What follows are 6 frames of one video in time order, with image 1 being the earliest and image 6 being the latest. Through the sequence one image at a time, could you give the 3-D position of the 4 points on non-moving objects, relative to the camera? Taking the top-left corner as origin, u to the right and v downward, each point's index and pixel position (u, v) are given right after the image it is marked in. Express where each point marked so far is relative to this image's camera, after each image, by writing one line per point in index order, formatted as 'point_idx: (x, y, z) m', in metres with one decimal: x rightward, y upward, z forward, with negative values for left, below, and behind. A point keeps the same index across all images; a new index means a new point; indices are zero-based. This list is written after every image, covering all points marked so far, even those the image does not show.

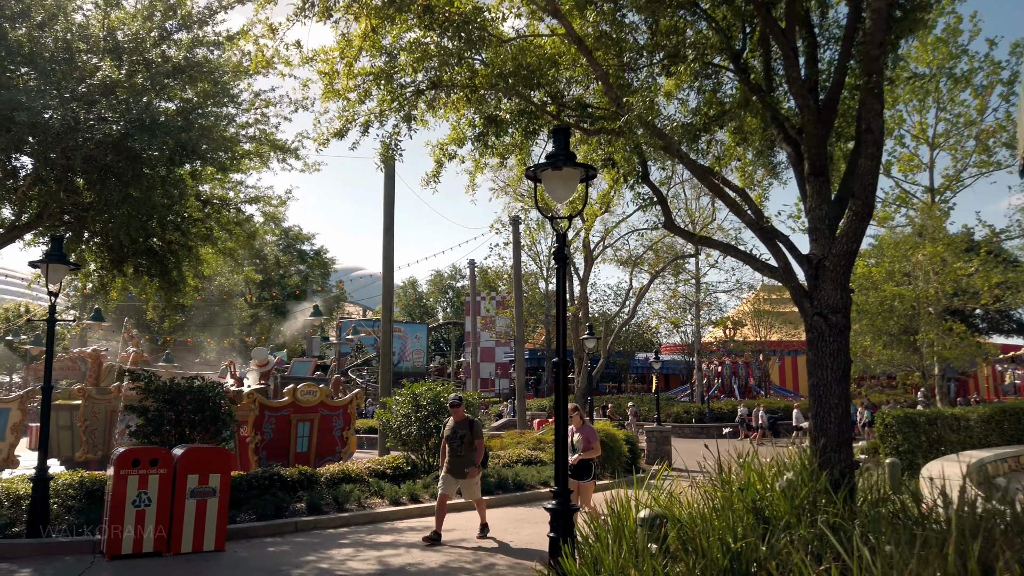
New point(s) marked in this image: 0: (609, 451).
0: (+2.3, -3.7, +17.1) m
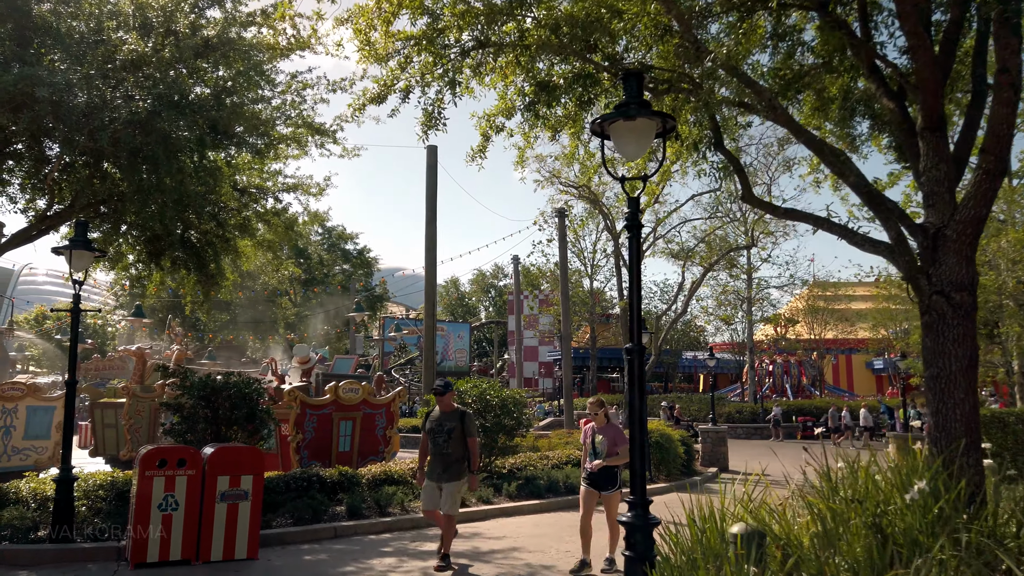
0: (+3.3, -3.6, +16.2) m
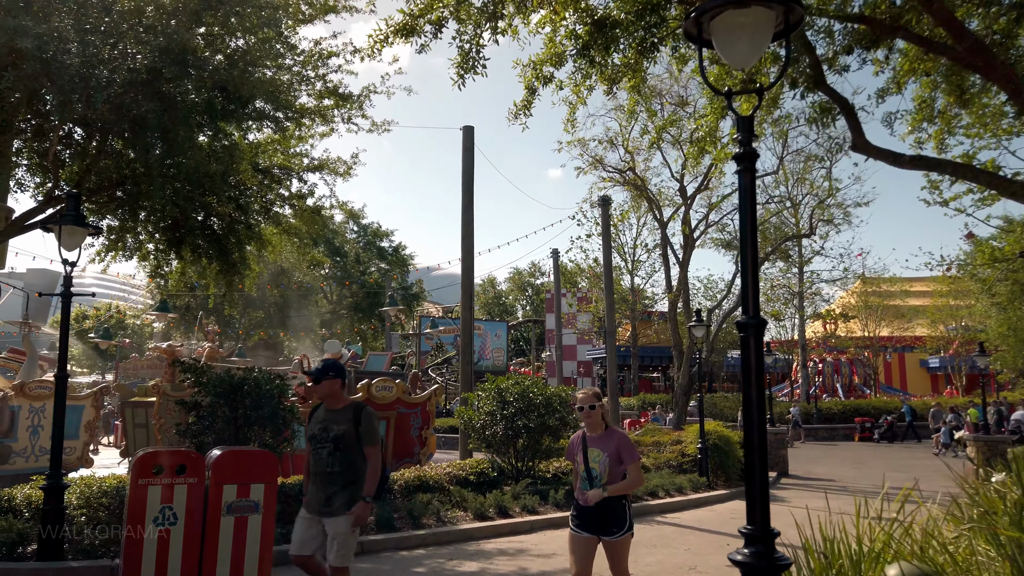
0: (+4.2, -3.3, +14.9) m
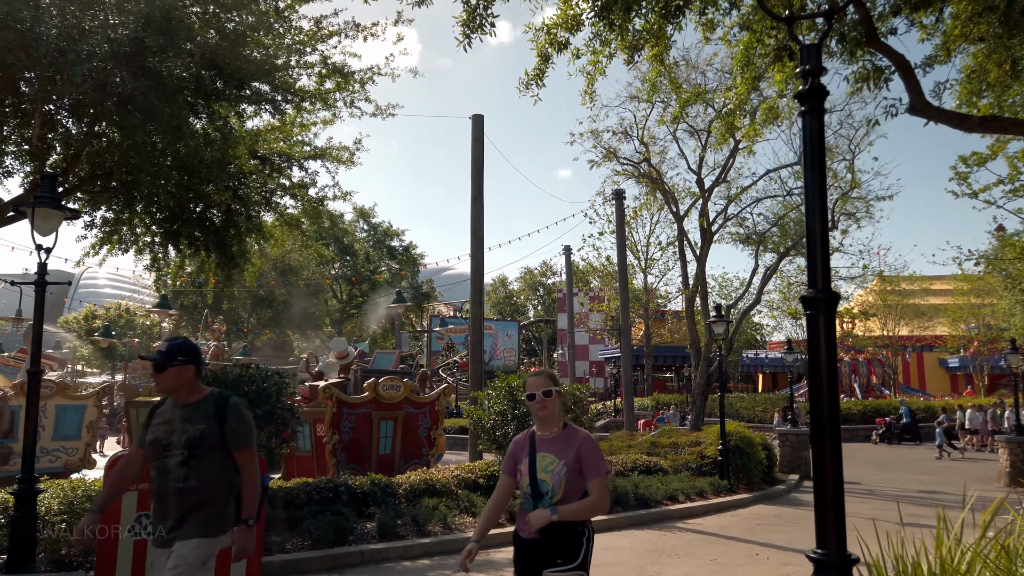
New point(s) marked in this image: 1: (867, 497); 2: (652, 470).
0: (+4.4, -3.2, +14.2) m
1: (+7.0, -4.1, +14.6) m
2: (+2.6, -3.4, +13.8) m
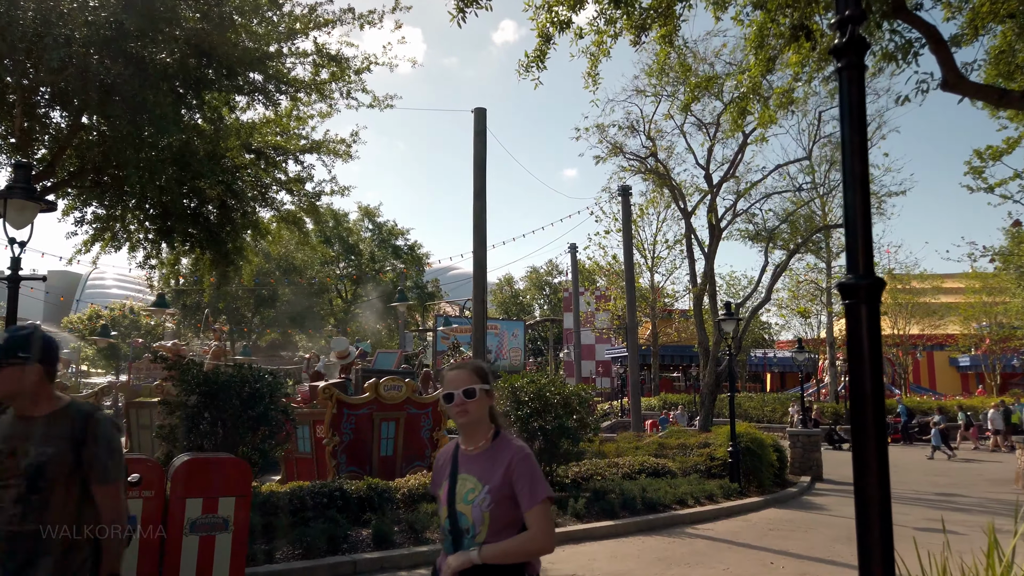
0: (+4.5, -3.2, +13.8) m
1: (+7.0, -4.0, +14.1) m
2: (+2.7, -3.3, +13.4) m
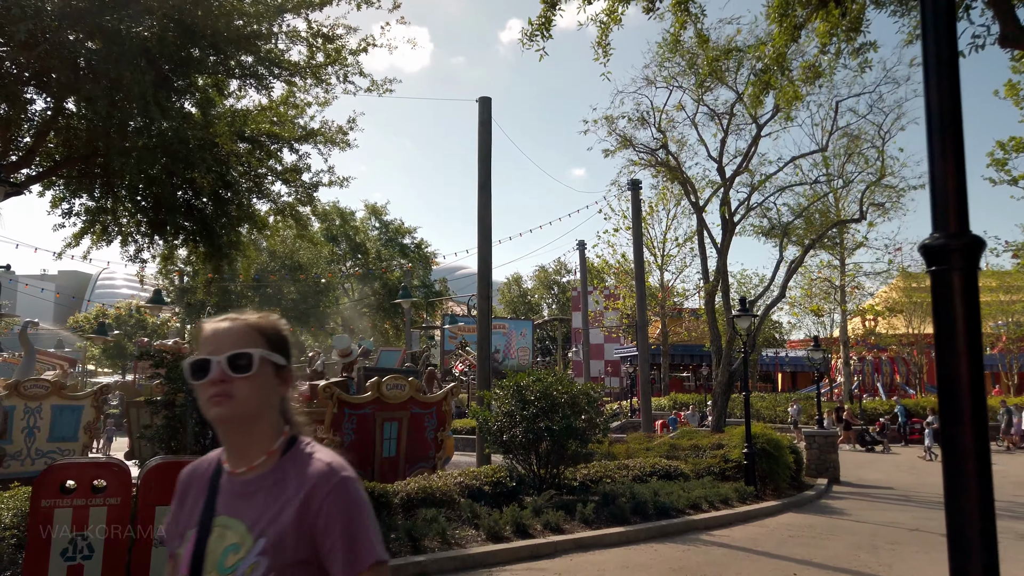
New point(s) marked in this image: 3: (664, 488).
0: (+4.6, -3.1, +13.3) m
1: (+7.1, -3.9, +13.6) m
2: (+2.8, -3.3, +12.9) m
3: (+2.3, -3.0, +11.2) m
